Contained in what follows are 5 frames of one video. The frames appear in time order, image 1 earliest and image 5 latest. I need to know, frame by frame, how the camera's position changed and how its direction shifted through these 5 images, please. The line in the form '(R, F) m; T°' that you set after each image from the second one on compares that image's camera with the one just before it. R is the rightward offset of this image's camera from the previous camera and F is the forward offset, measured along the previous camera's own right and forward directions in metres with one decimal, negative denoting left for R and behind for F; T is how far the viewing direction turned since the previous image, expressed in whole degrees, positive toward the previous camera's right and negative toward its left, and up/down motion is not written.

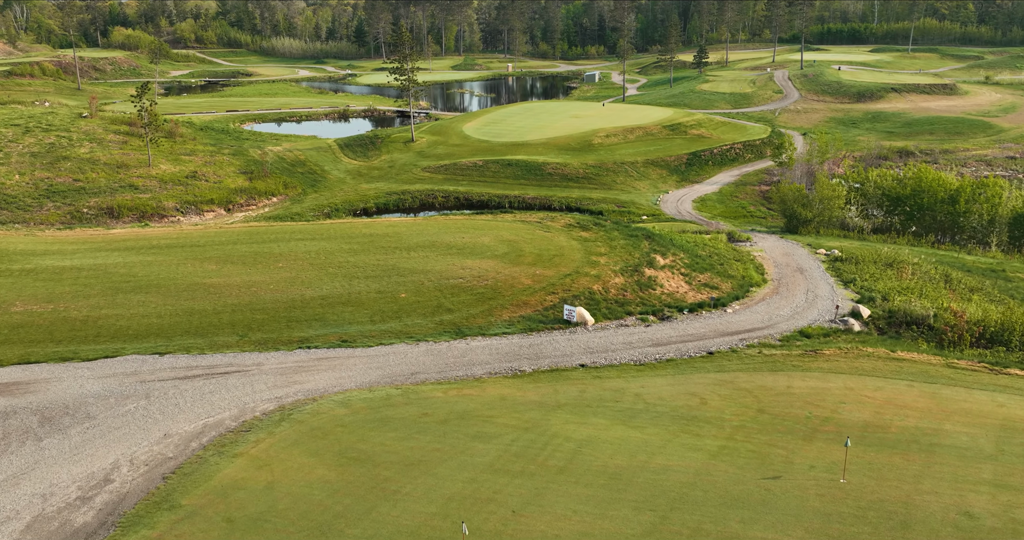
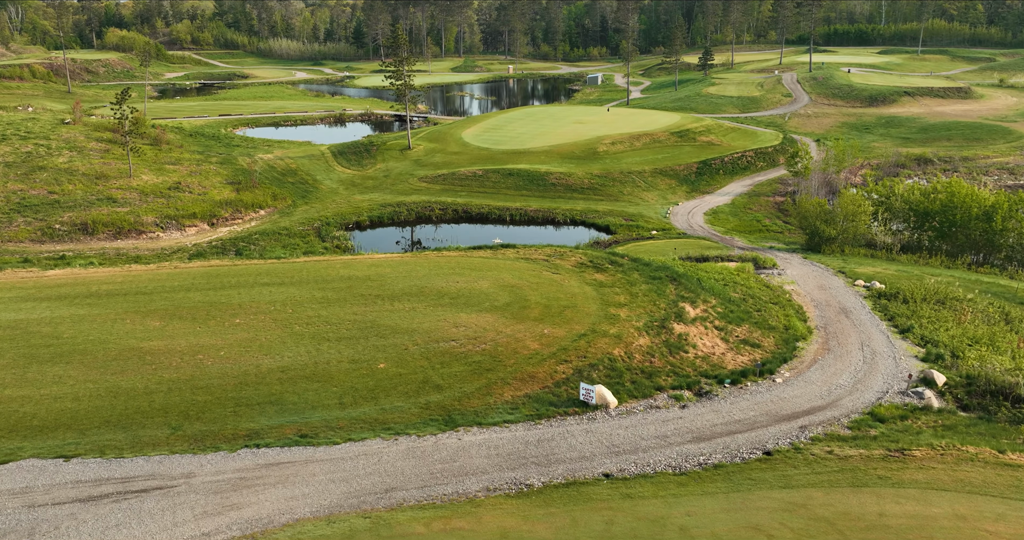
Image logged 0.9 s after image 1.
(0.0, +2.5) m; 0°
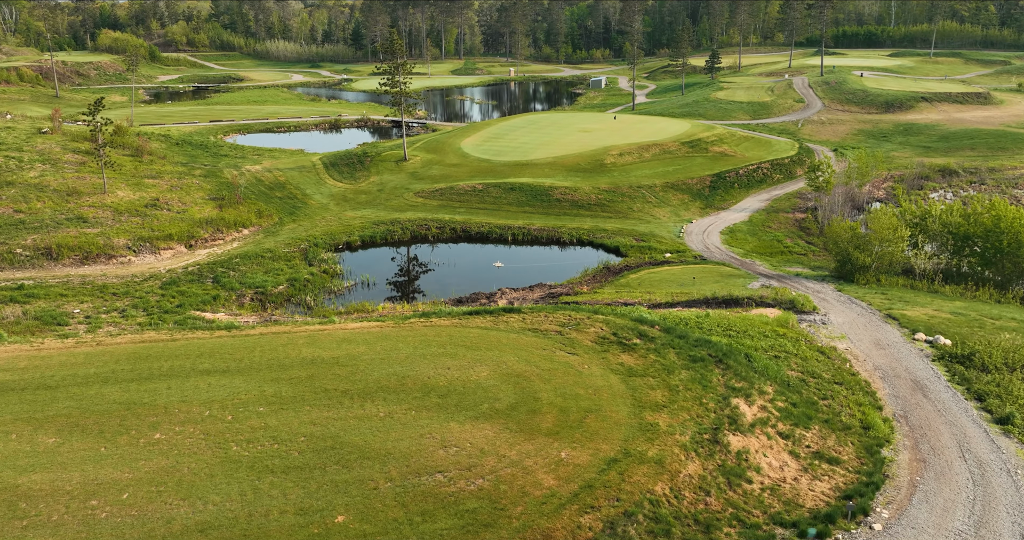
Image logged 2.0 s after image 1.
(-0.1, +3.0) m; 0°
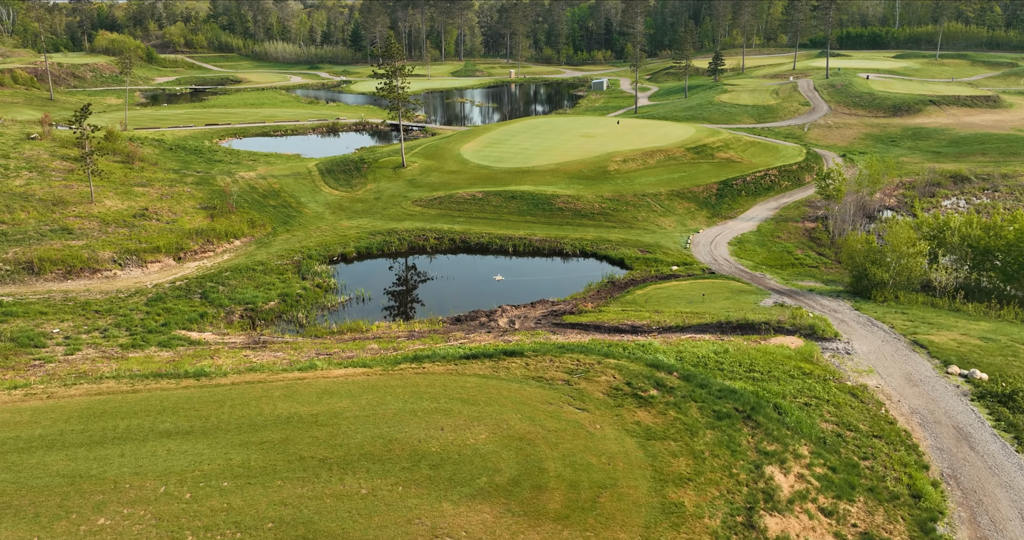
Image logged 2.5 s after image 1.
(0.0, +1.3) m; 0°
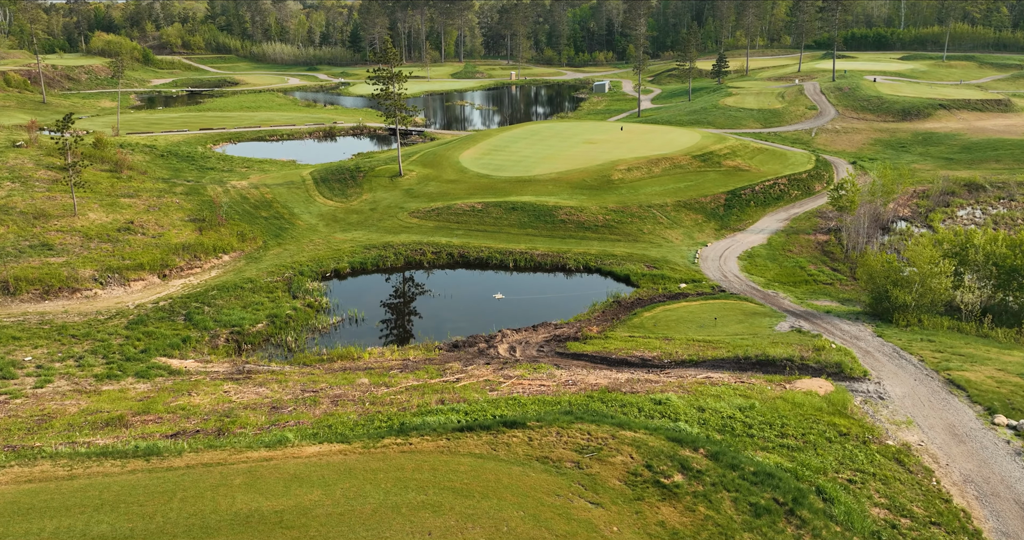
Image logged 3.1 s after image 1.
(0.0, +1.6) m; 0°
